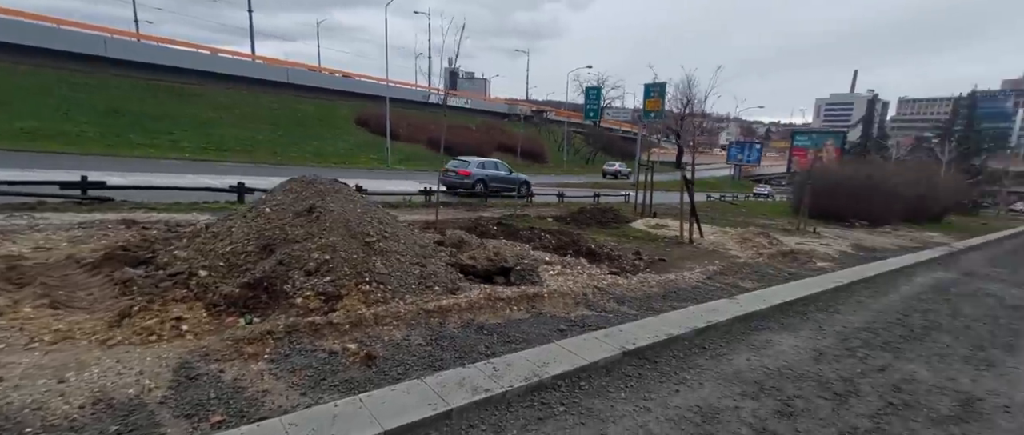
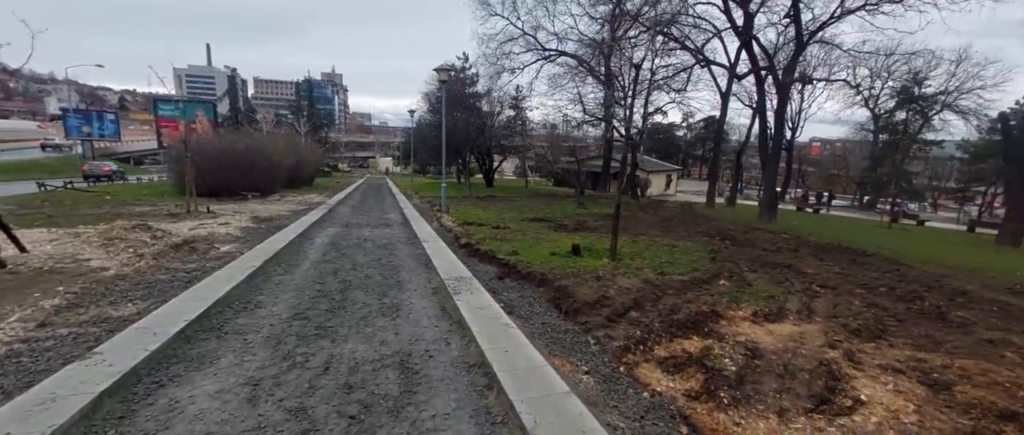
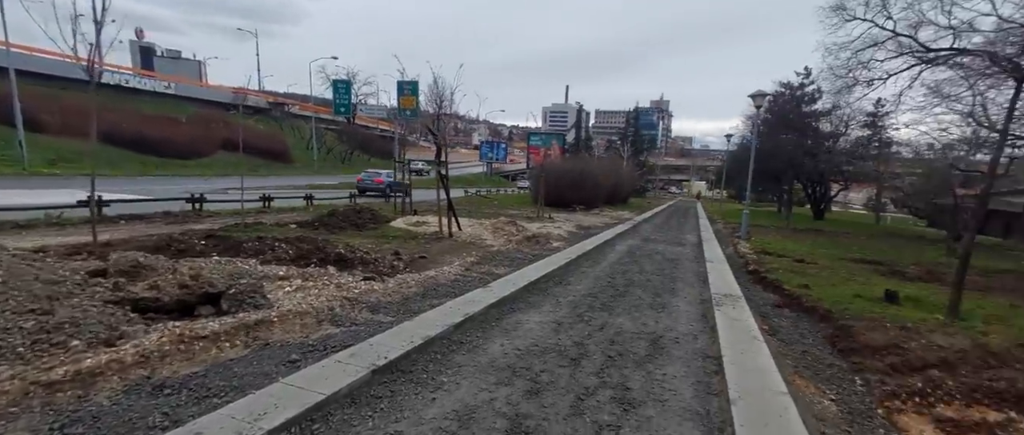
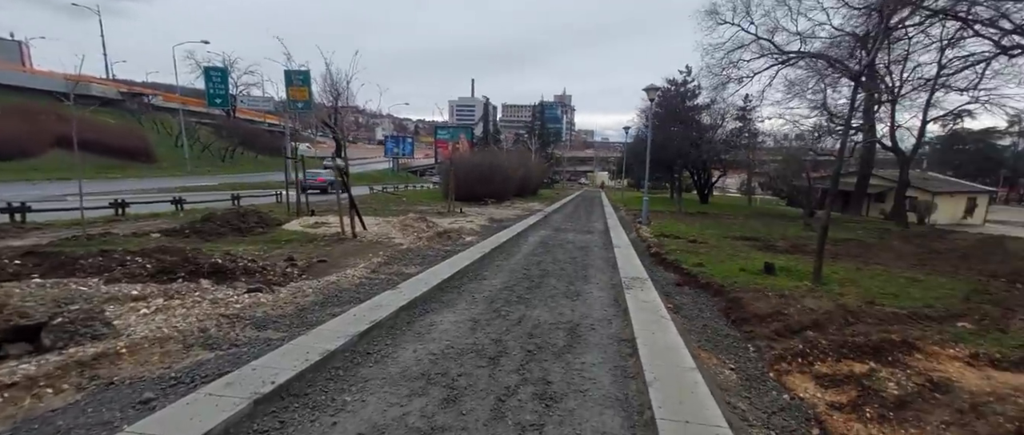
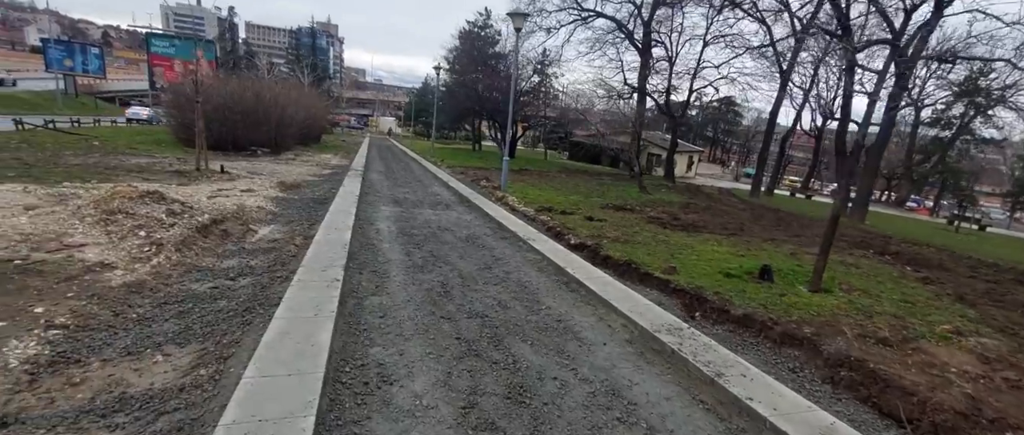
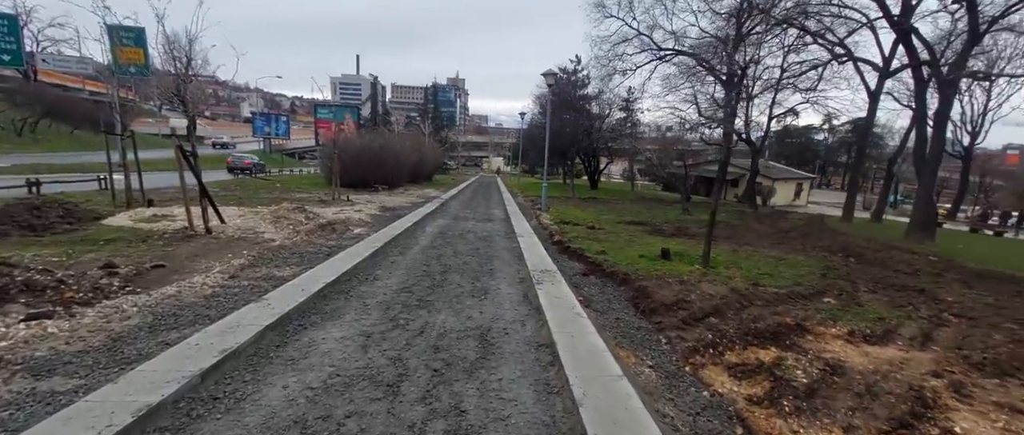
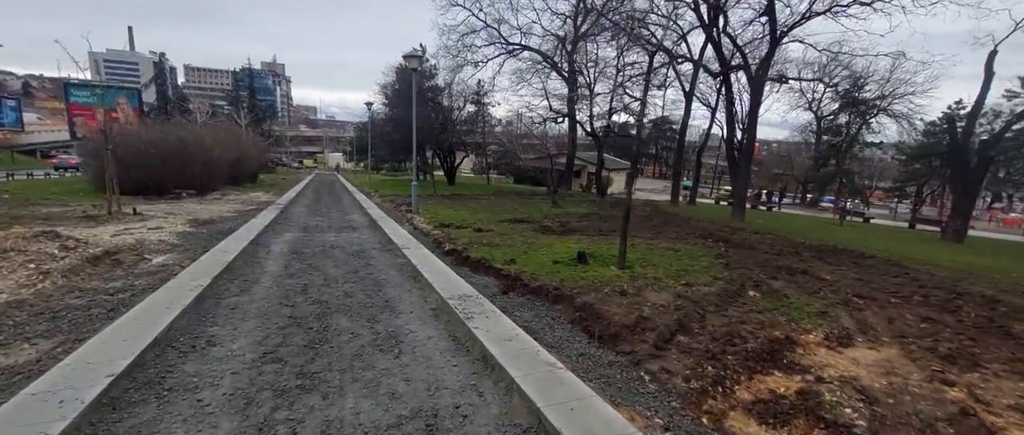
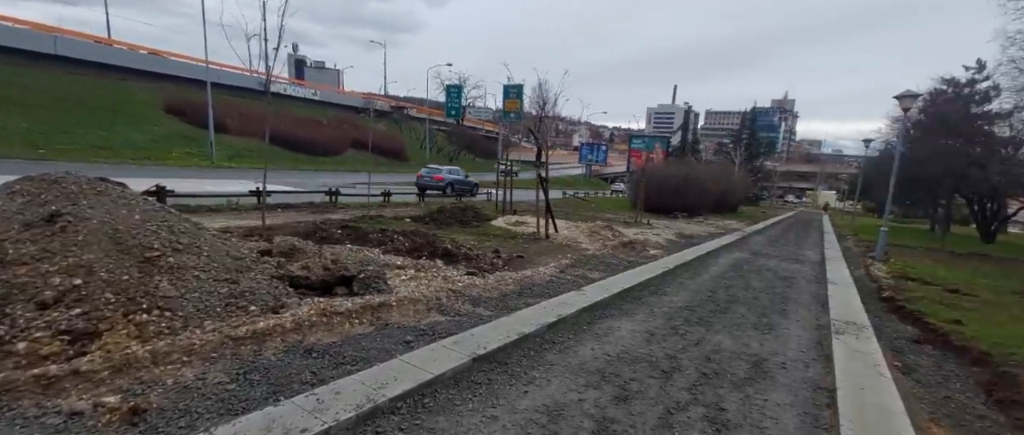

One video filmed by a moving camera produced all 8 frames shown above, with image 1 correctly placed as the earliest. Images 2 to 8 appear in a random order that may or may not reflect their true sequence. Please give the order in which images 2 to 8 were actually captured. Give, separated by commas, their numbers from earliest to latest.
8, 3, 4, 6, 2, 7, 5
